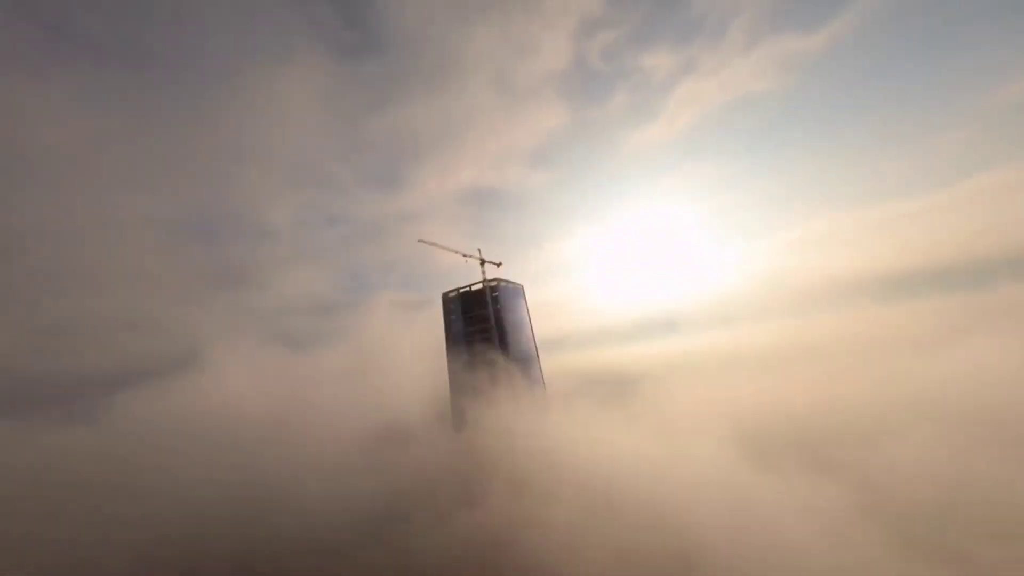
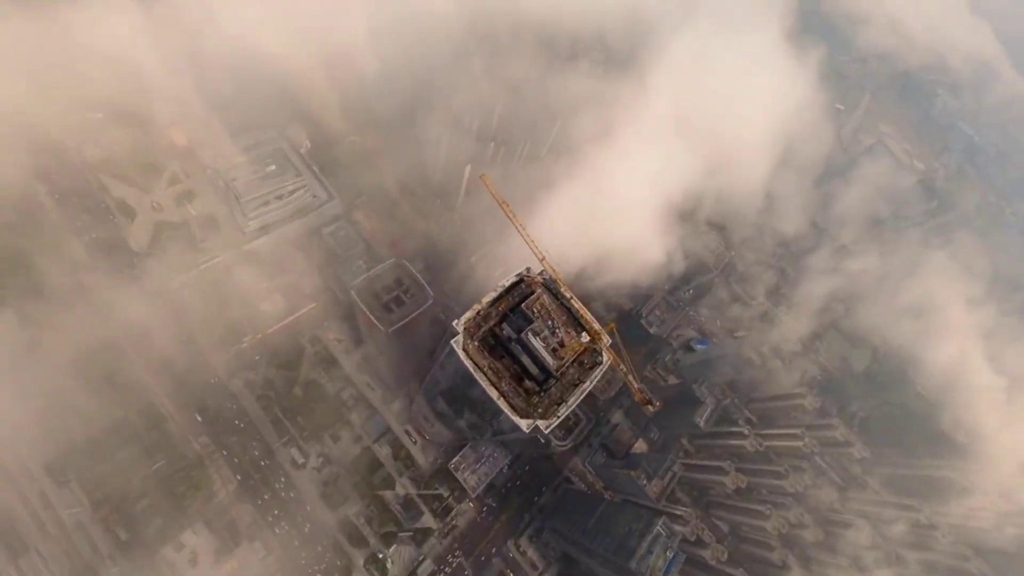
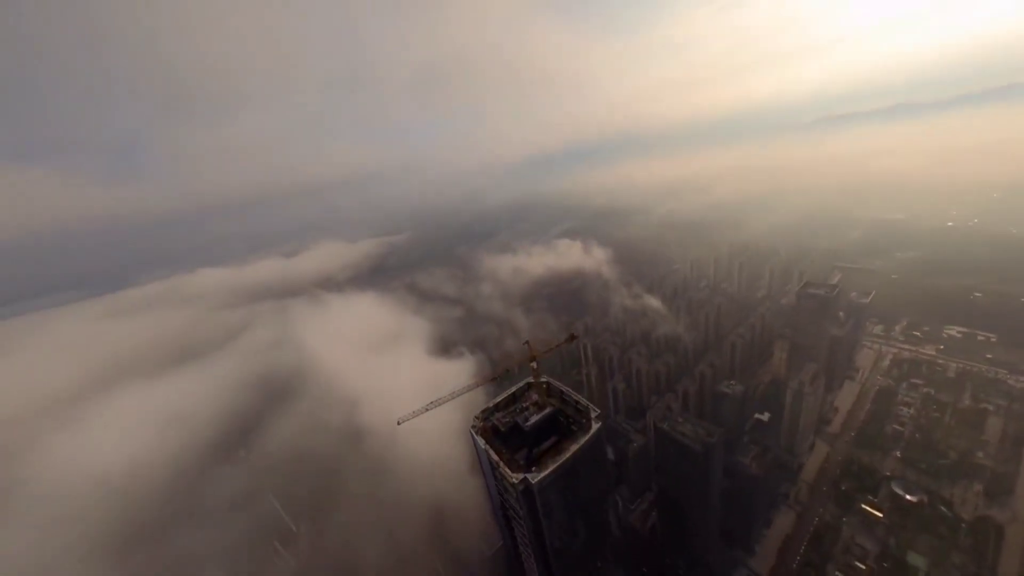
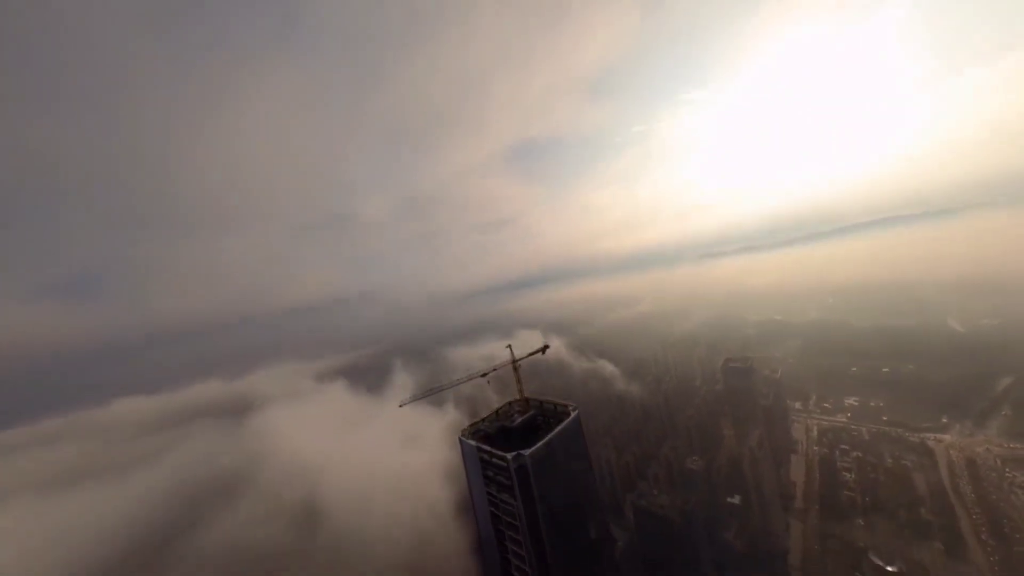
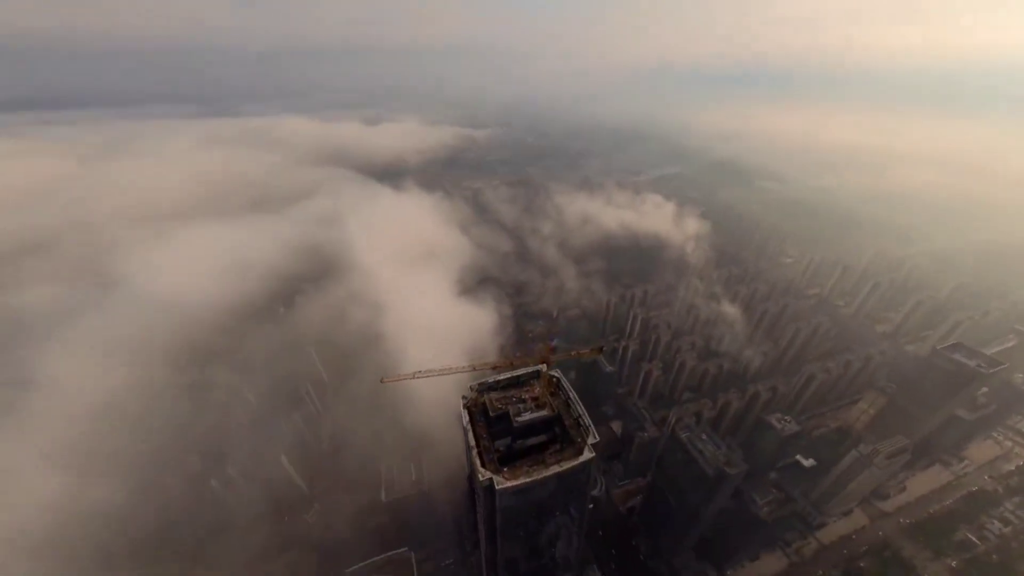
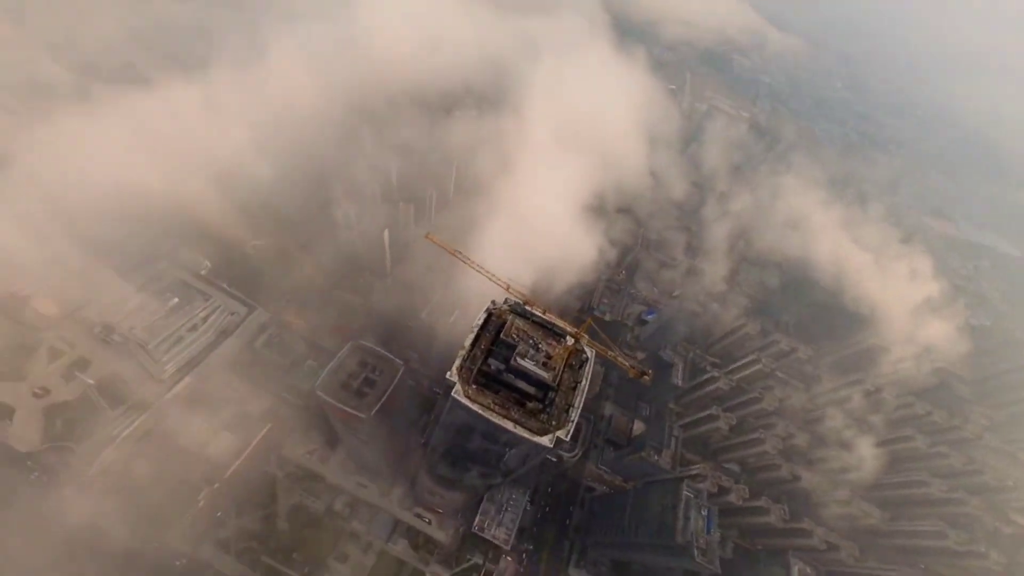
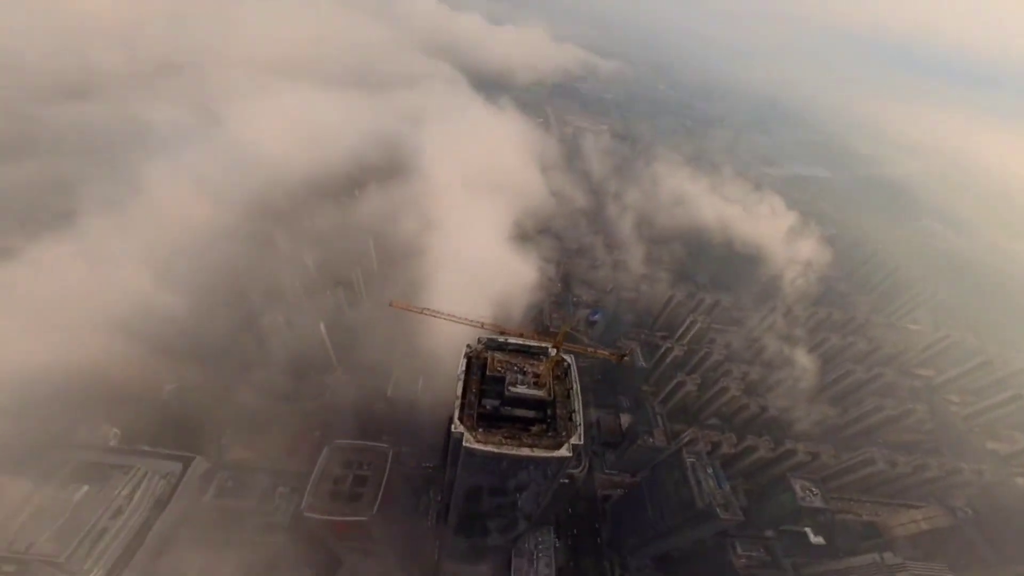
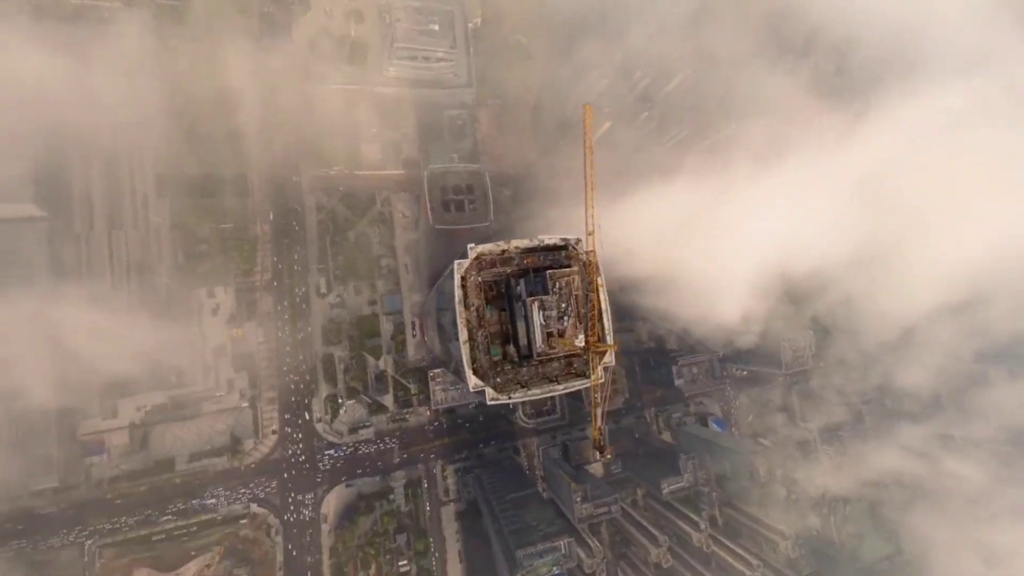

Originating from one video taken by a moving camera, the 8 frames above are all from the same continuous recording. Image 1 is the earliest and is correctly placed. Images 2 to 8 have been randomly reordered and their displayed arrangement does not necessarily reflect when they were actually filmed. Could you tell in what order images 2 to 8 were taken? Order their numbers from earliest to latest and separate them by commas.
4, 3, 5, 7, 6, 2, 8
